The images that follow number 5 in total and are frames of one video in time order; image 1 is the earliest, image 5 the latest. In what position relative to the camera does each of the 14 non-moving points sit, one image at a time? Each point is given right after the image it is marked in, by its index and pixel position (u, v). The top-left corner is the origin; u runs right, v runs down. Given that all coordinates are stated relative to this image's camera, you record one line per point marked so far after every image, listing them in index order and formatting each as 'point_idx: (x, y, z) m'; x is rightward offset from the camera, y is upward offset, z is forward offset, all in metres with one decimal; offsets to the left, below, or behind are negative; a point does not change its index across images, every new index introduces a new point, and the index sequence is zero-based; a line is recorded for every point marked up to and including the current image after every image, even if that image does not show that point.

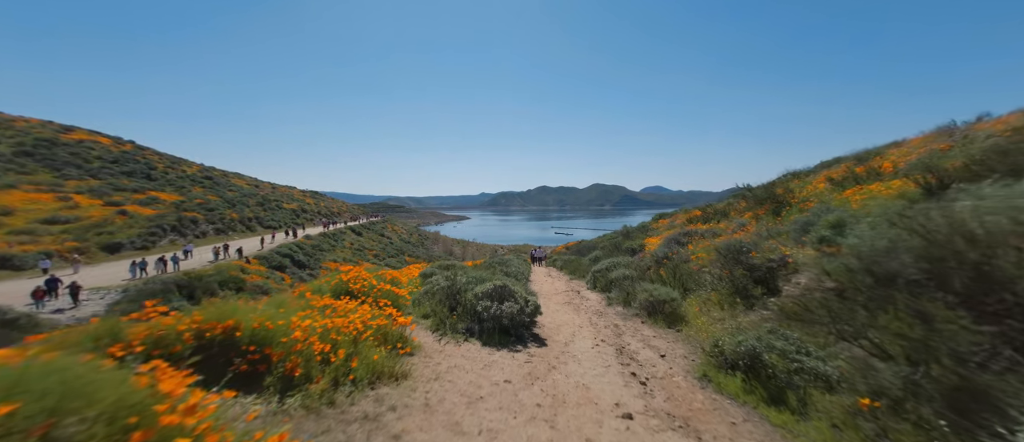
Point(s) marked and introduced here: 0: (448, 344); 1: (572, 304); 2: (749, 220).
0: (-1.1, -2.0, +5.3) m
1: (+1.9, -2.6, +10.4) m
2: (+8.4, 0.0, +11.6) m
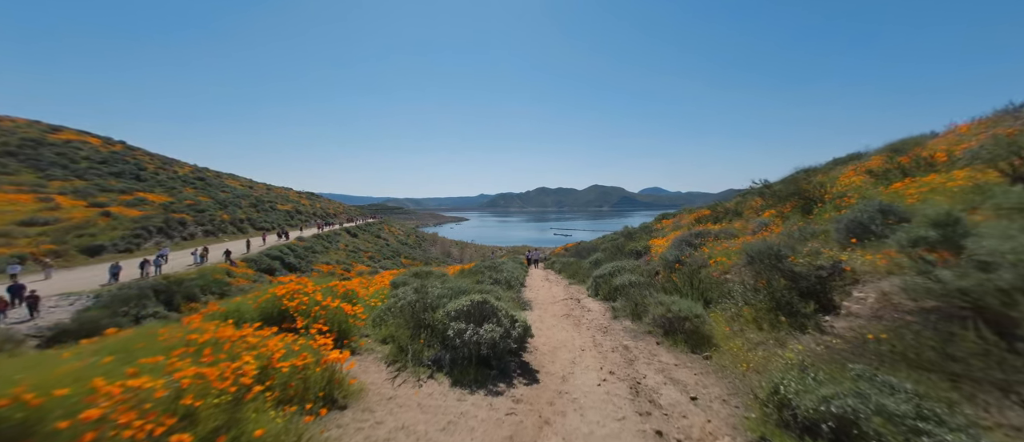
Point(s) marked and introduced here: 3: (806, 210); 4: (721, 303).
0: (-1.3, -2.0, +3.9) m
1: (+1.6, -2.6, +9.0) m
2: (+8.1, 0.0, +10.3) m
3: (+8.4, +0.3, +9.4) m
4: (+4.3, -1.7, +6.7) m
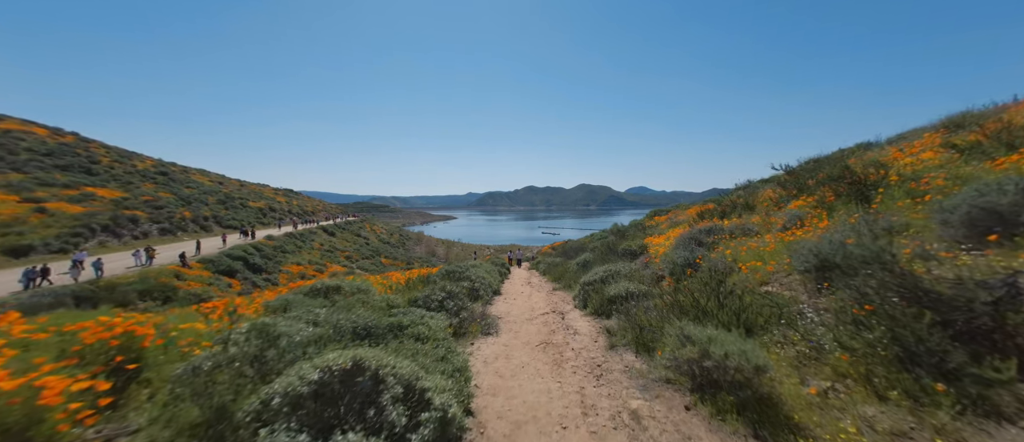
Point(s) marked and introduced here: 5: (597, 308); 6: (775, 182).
0: (-2.0, -1.8, +1.3) m
1: (+0.8, -2.4, +6.5) m
2: (+7.2, +0.2, +8.0) m
3: (+7.5, +0.5, +7.2) m
4: (+3.5, -1.6, +4.3) m
5: (+2.3, -2.4, +8.9) m
6: (+10.1, +1.5, +12.5) m
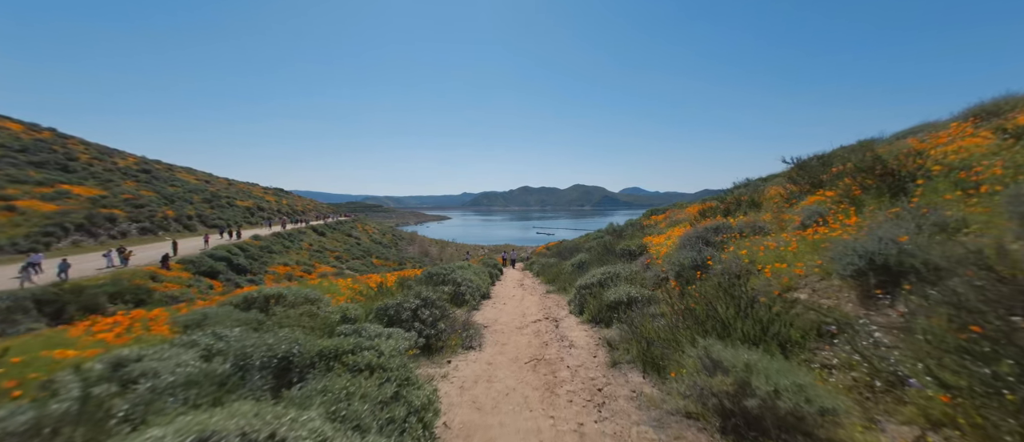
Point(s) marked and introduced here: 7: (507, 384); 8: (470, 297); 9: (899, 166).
0: (-2.1, -1.7, +0.3) m
1: (+0.5, -2.3, +5.5) m
2: (+6.9, +0.3, +7.2) m
3: (+7.3, +0.6, +6.3) m
4: (+3.3, -1.5, +3.4) m
5: (+2.0, -2.3, +8.0) m
6: (+9.7, +1.6, +11.8) m
7: (-0.1, -2.2, +4.6) m
8: (-1.2, -2.2, +9.6) m
9: (+7.6, +1.1, +6.5) m
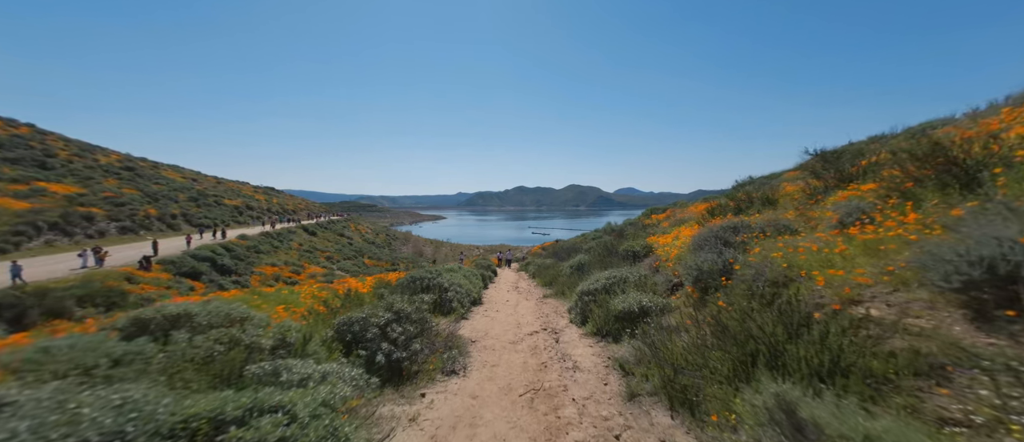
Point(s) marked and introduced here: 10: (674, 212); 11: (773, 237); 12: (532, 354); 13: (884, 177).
0: (-2.2, -1.6, -0.8) m
1: (+0.4, -2.3, +4.5) m
2: (+6.8, +0.3, +6.2) m
3: (+7.1, +0.6, +5.3) m
4: (+3.2, -1.4, +2.3) m
5: (+1.9, -2.2, +6.9) m
6: (+9.5, +1.6, +10.8) m
7: (-0.2, -2.2, +3.5) m
8: (-1.4, -2.1, +8.4) m
9: (+7.5, +1.1, +5.5) m
10: (+9.8, +0.6, +19.8) m
11: (+5.9, -0.3, +7.5) m
12: (+0.4, -2.4, +5.9) m
13: (+7.6, +0.9, +6.7) m
